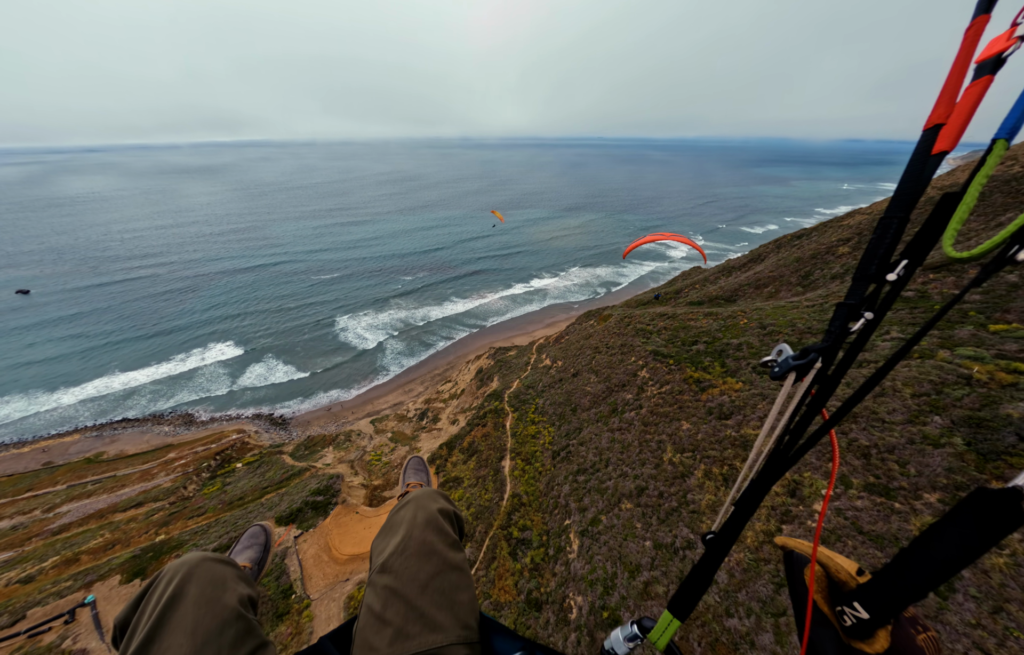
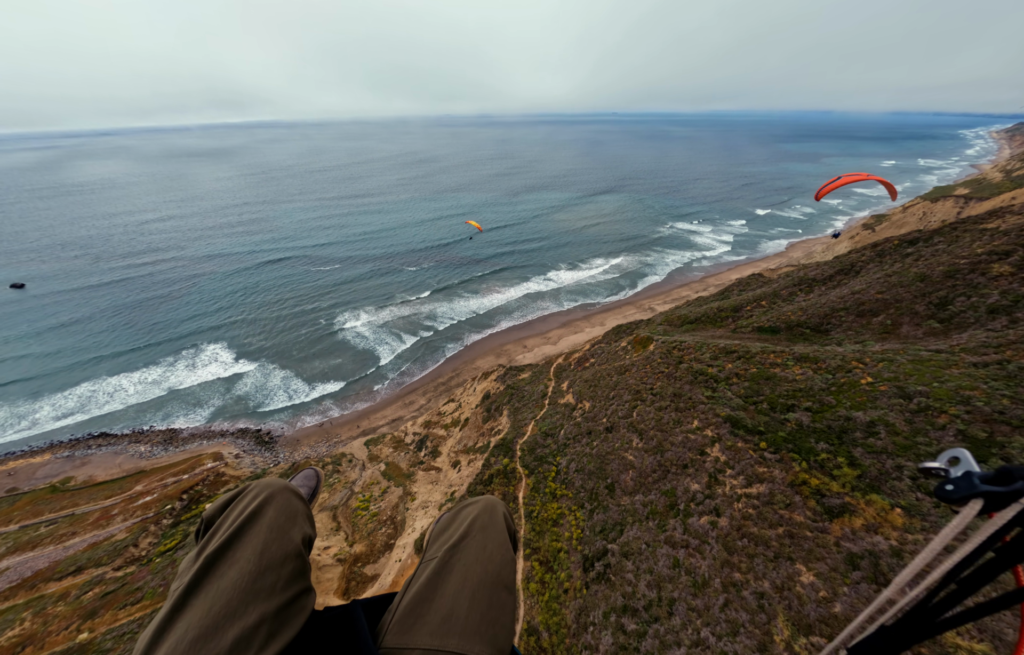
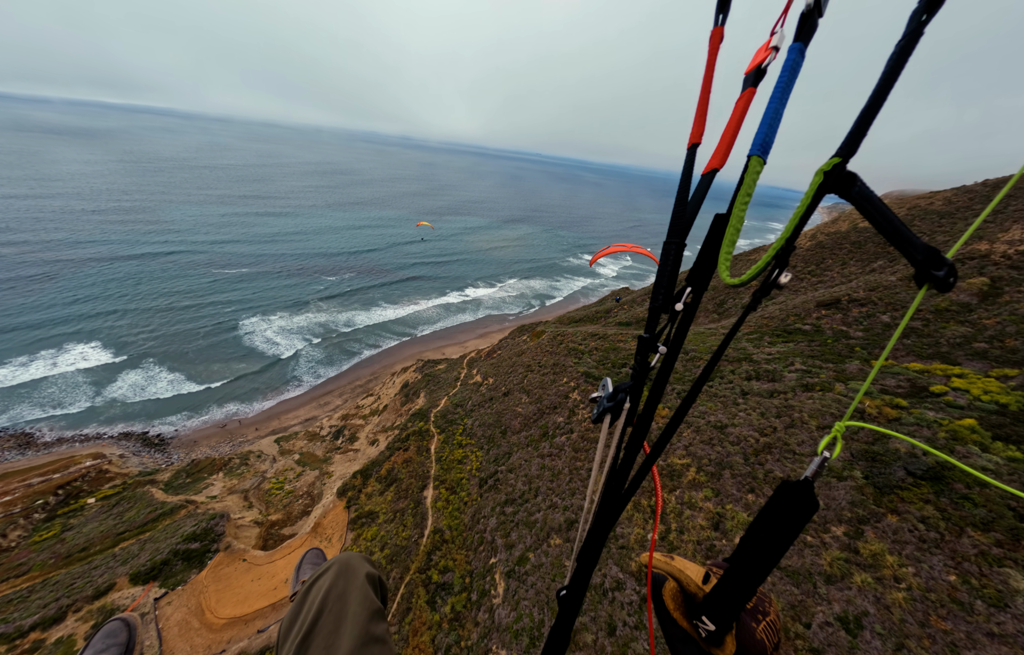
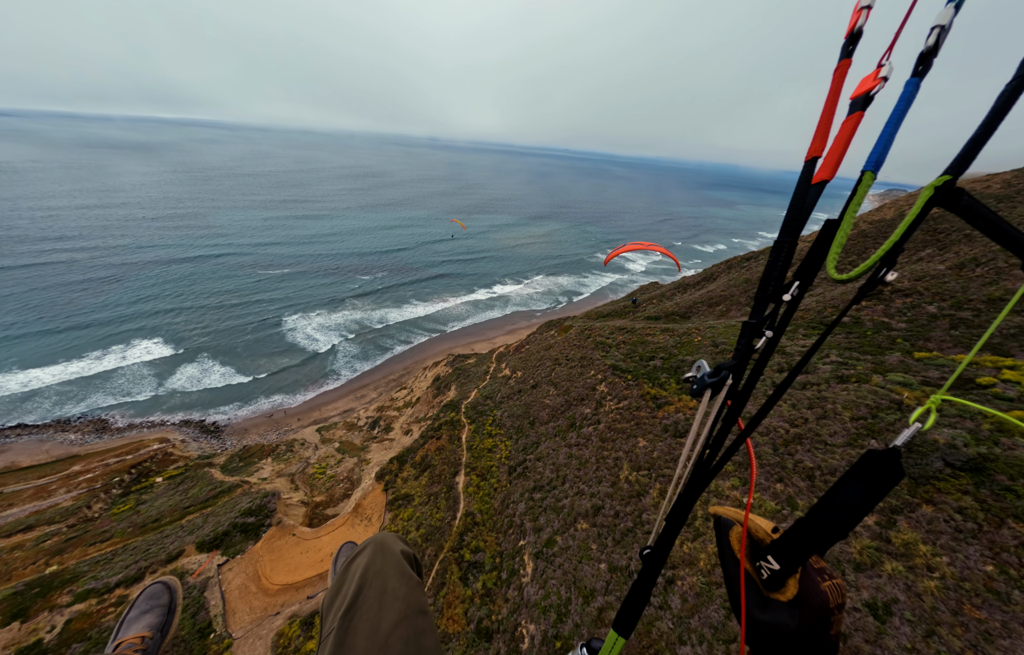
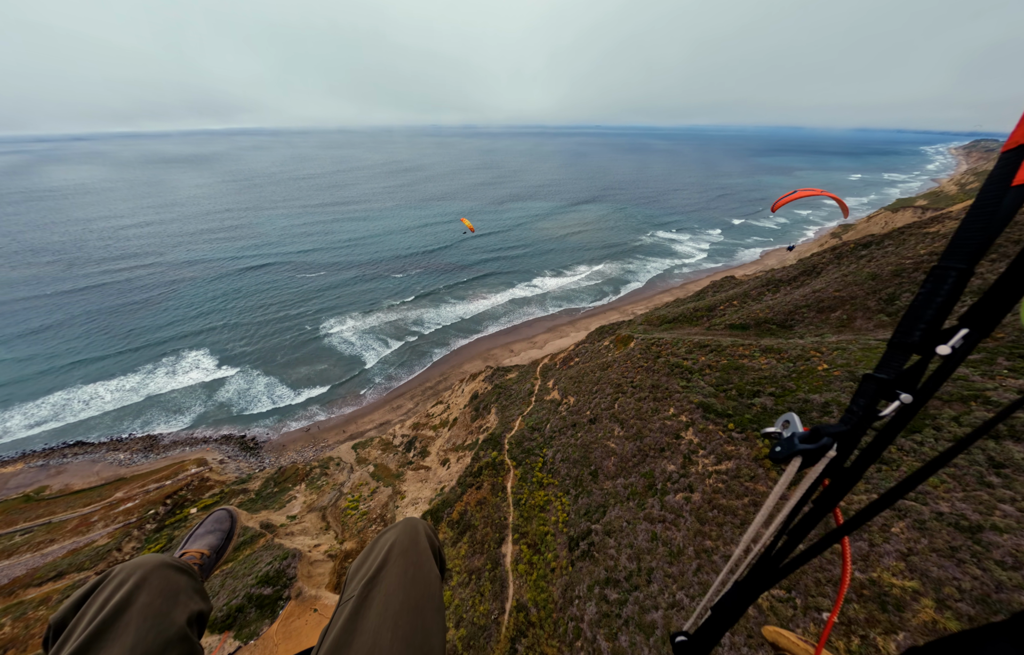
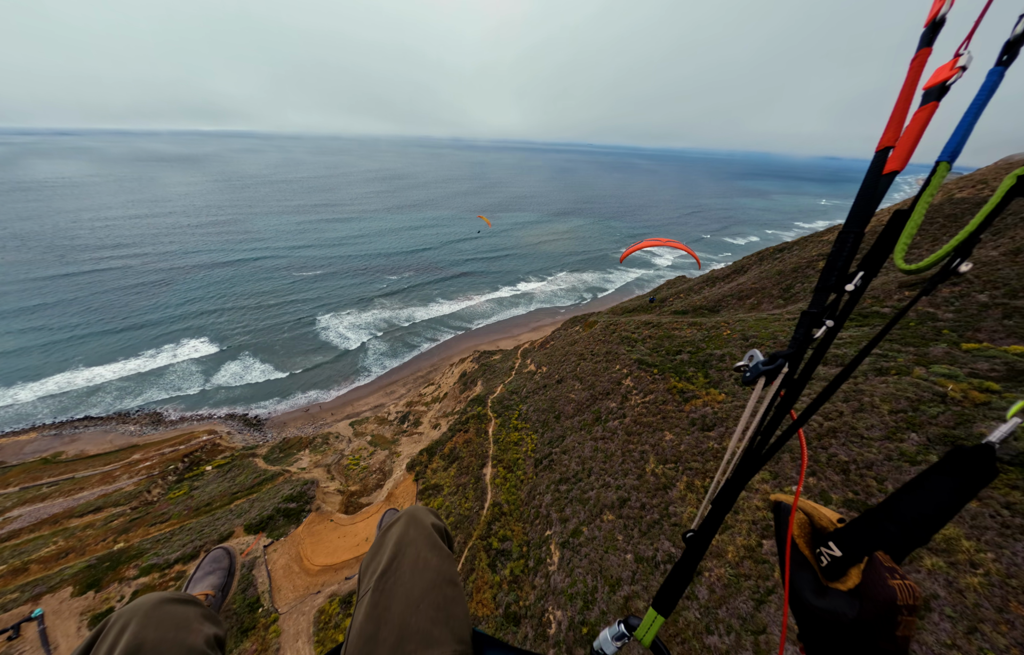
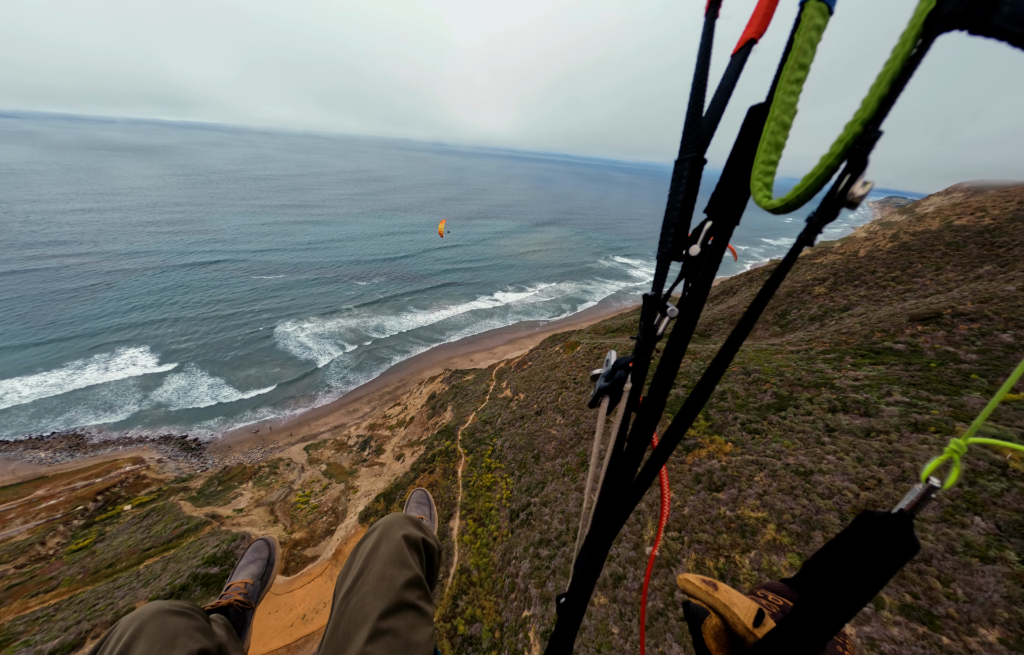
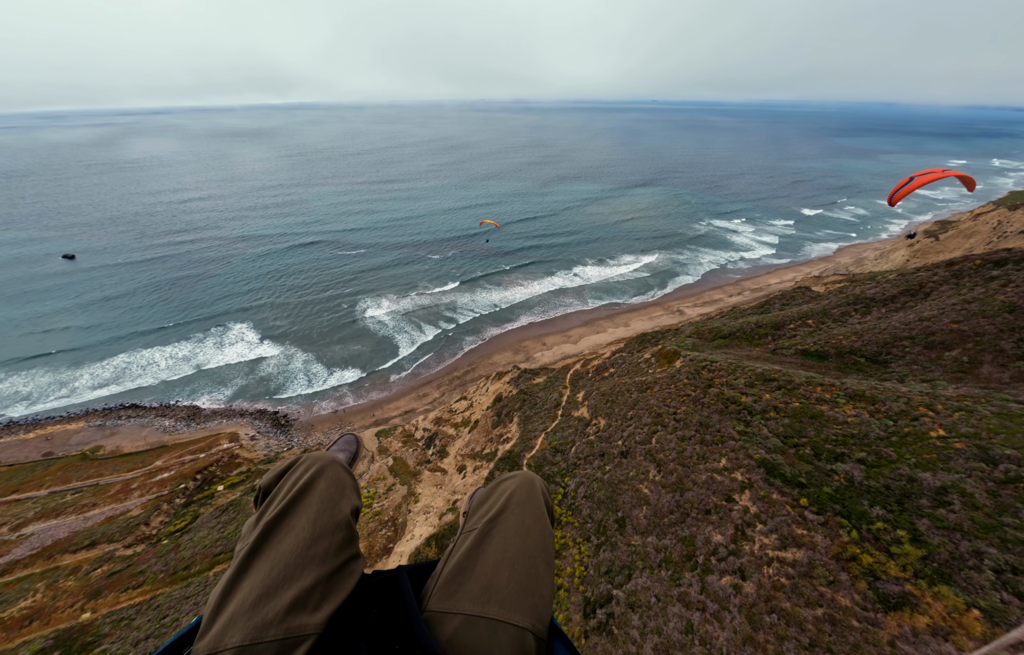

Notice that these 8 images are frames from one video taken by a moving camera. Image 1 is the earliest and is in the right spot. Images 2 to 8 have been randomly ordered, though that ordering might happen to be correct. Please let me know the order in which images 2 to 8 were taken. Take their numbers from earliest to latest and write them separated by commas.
6, 4, 3, 7, 5, 2, 8
